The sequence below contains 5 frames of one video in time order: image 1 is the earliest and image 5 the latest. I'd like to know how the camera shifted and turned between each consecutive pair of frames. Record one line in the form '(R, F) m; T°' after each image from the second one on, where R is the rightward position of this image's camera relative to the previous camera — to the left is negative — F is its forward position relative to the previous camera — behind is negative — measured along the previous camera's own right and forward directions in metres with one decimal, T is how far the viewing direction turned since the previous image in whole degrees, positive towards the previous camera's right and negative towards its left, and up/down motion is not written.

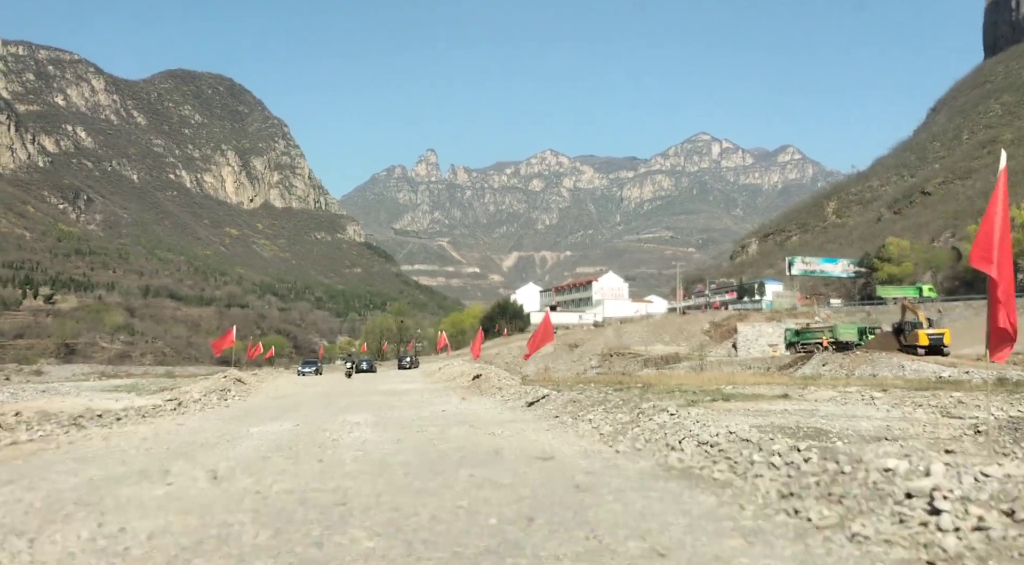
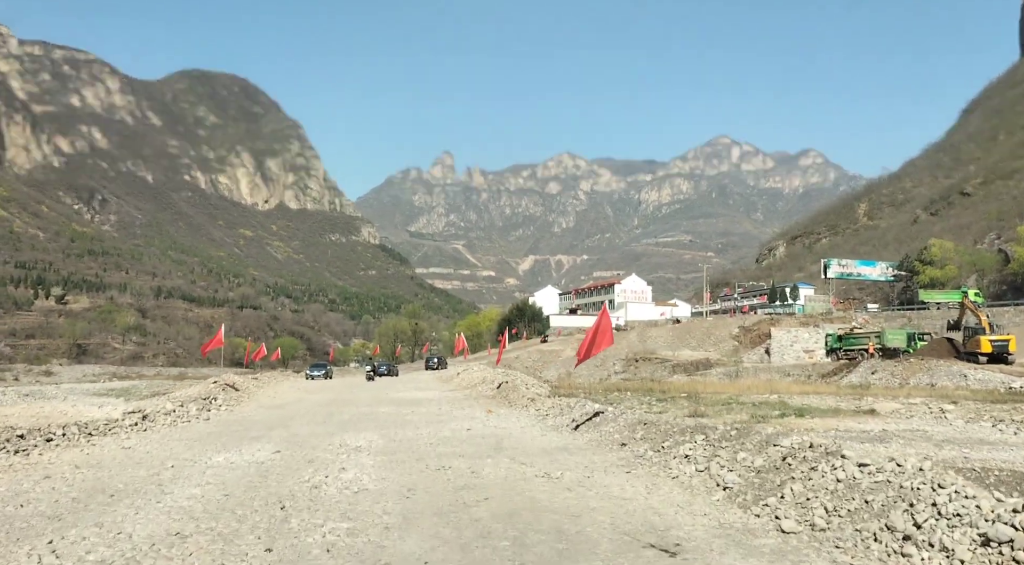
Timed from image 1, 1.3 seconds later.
(-0.4, +3.0) m; -1°
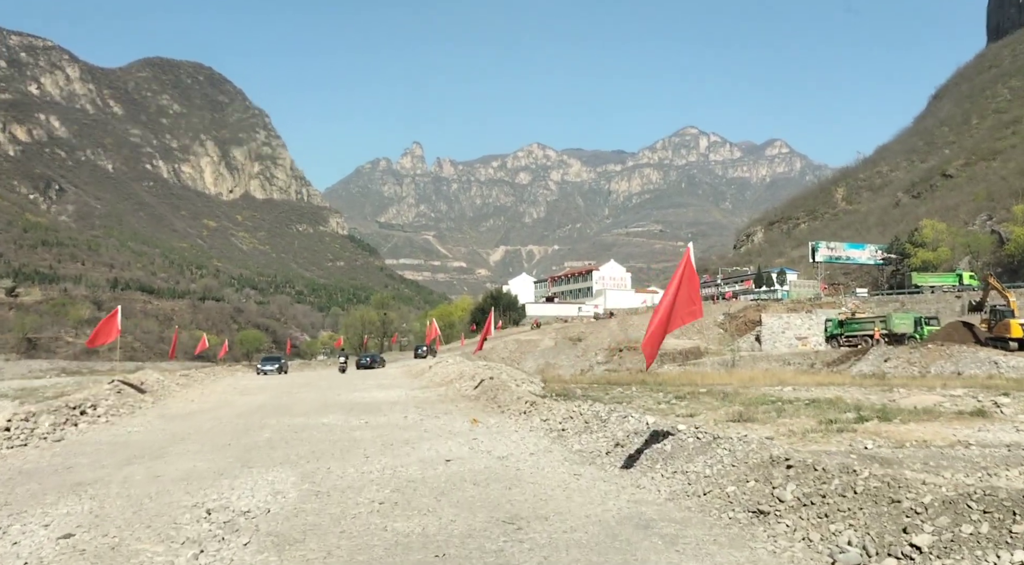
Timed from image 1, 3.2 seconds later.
(-0.3, +4.4) m; +2°
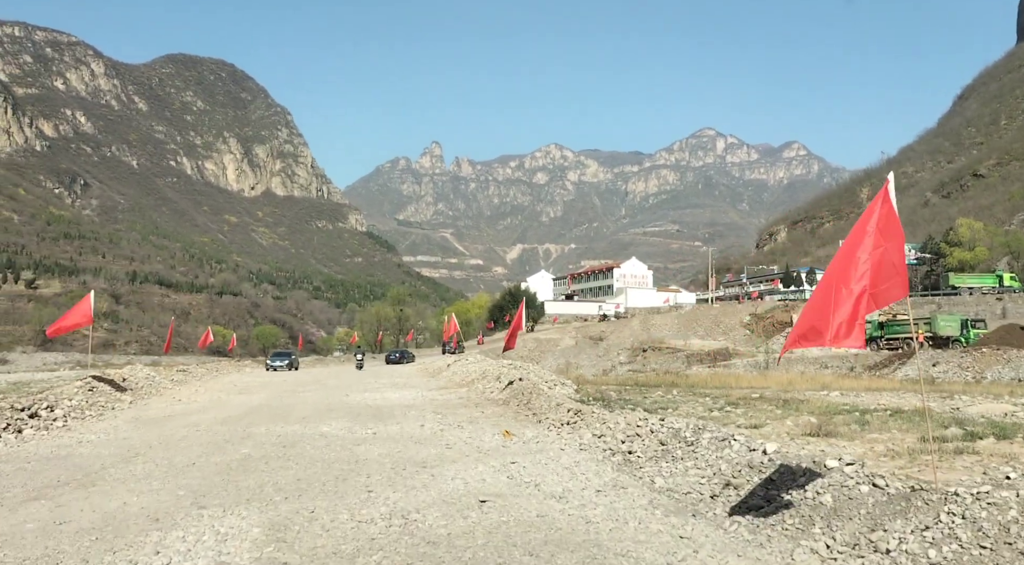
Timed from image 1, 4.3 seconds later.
(-0.3, +2.2) m; -1°
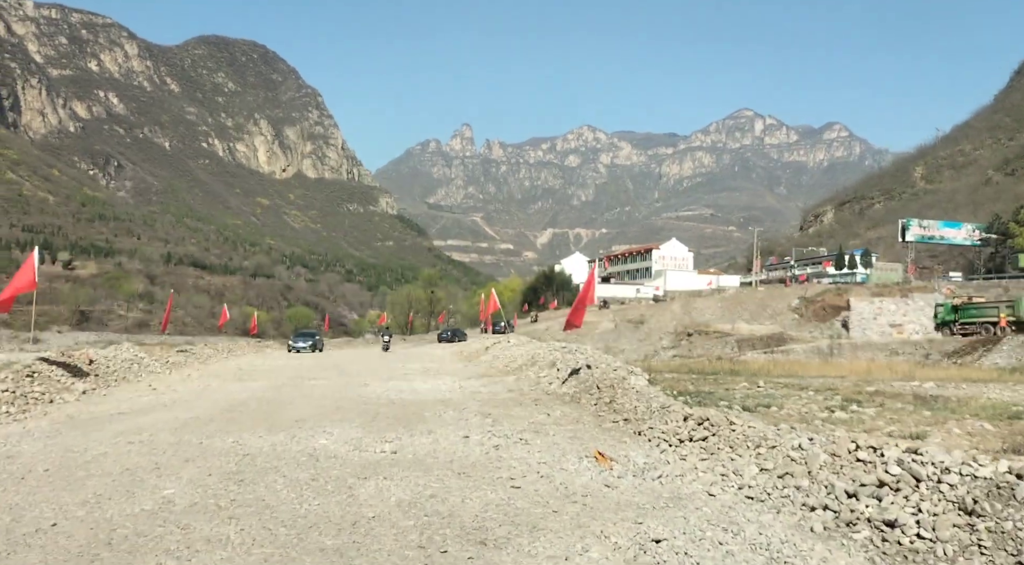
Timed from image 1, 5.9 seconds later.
(-0.5, +3.4) m; -2°
